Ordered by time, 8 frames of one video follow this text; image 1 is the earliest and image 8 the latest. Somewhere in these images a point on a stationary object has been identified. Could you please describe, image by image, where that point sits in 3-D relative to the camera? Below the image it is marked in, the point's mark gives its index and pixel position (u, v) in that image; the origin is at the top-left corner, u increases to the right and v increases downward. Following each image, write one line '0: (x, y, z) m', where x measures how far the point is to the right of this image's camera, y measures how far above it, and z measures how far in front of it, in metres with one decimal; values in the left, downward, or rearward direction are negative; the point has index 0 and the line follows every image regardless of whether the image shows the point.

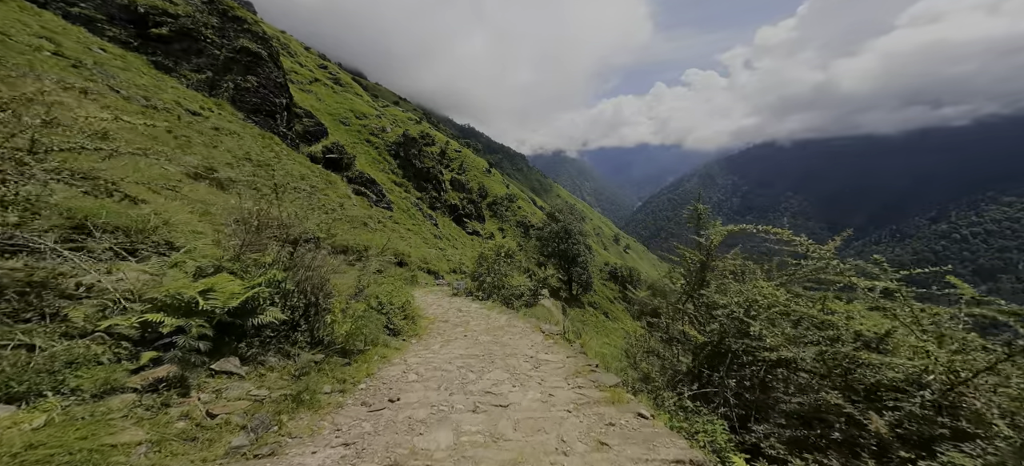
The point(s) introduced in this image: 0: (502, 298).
0: (-0.3, -3.3, +17.7) m
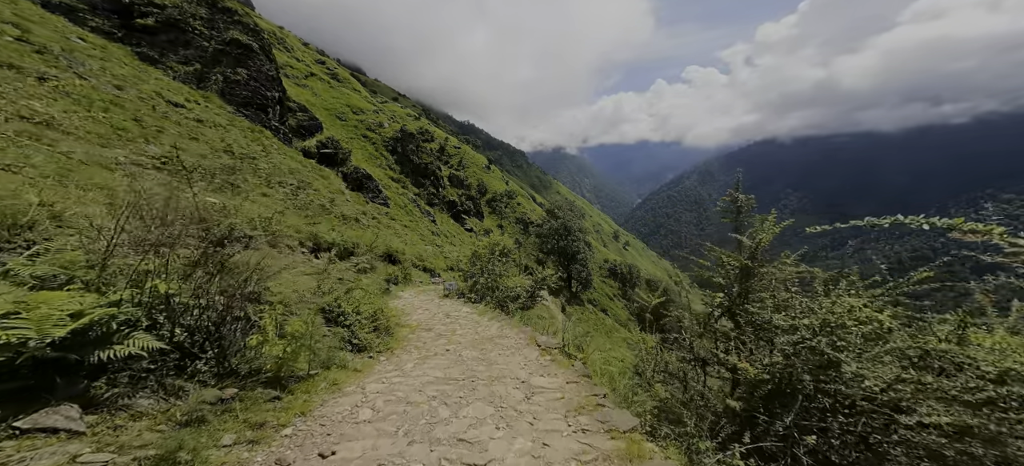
0: (-0.5, -3.1, +16.2) m
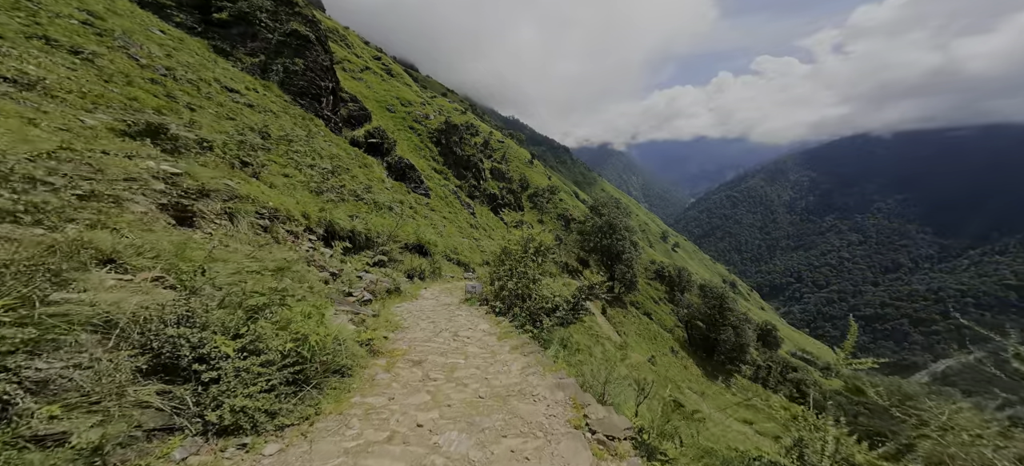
0: (+0.7, -2.8, +12.2) m
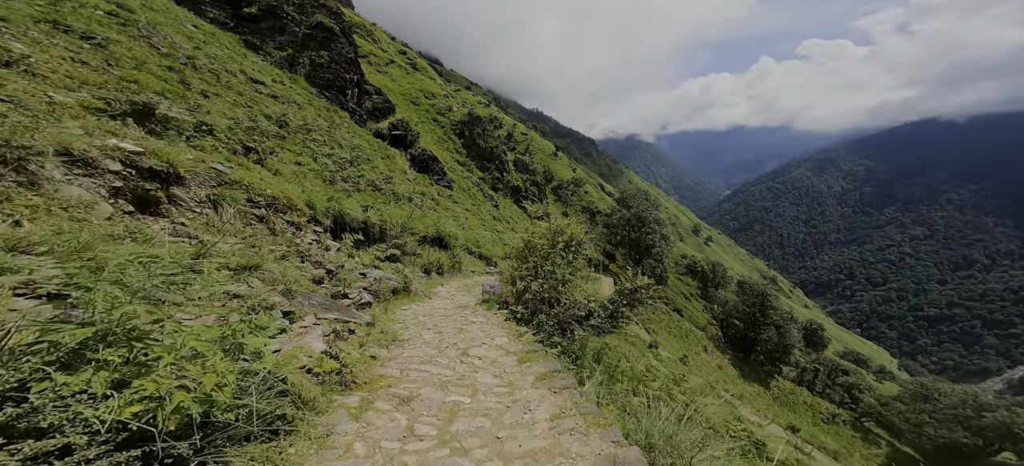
0: (+1.4, -2.5, +9.9) m
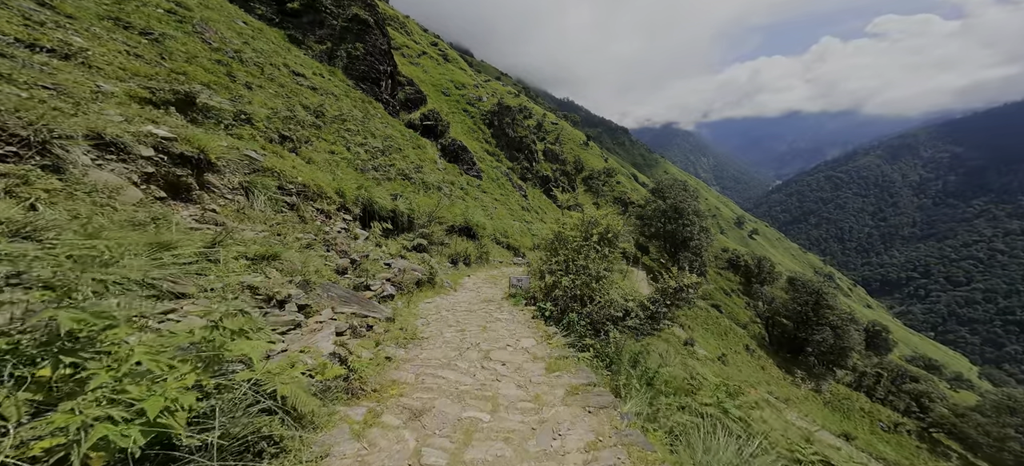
0: (+2.1, -2.4, +9.1) m
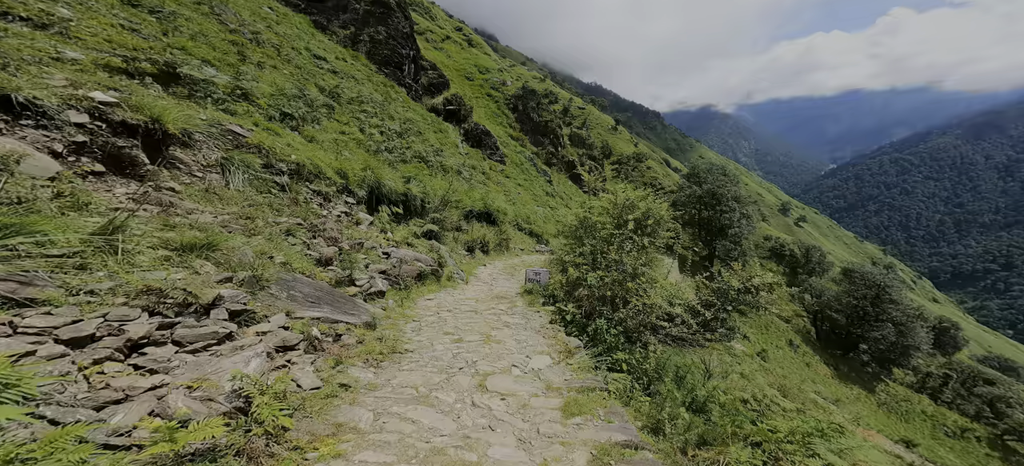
0: (+2.3, -2.1, +7.0) m
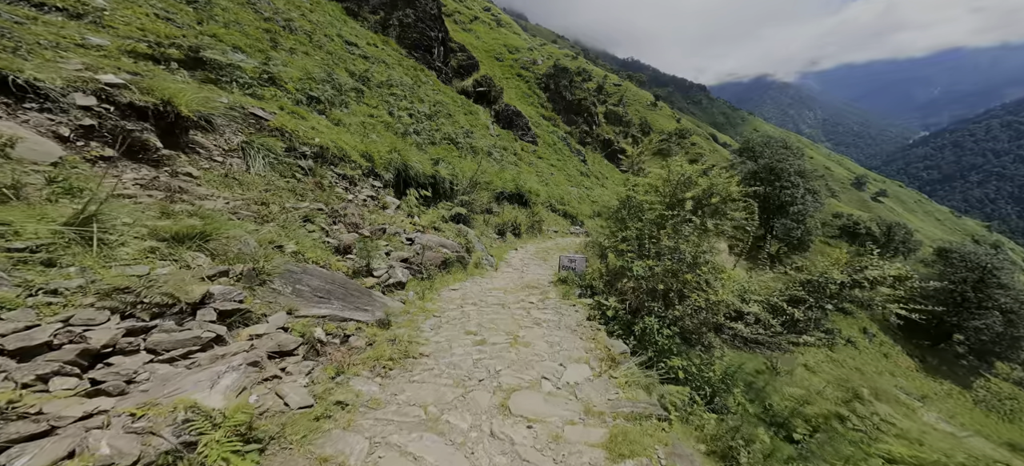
0: (+2.9, -1.8, +5.9) m
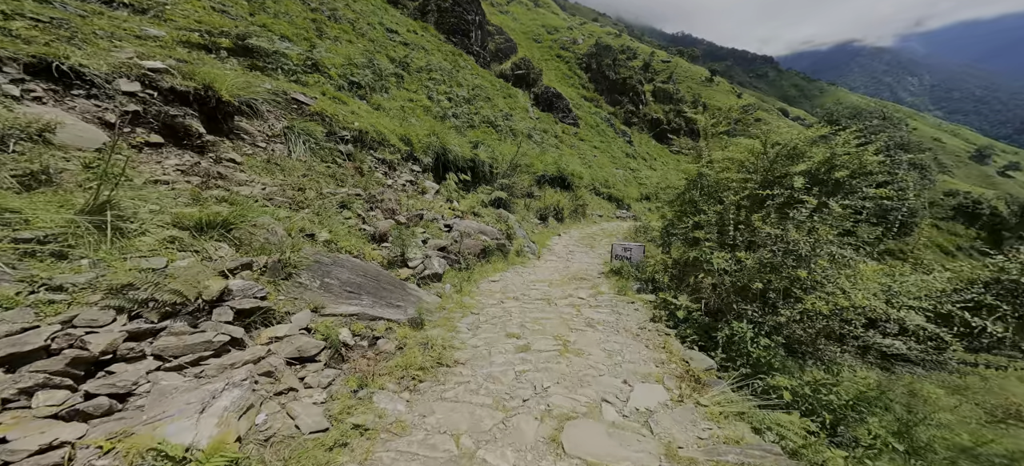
0: (+3.5, -1.7, +4.8) m
